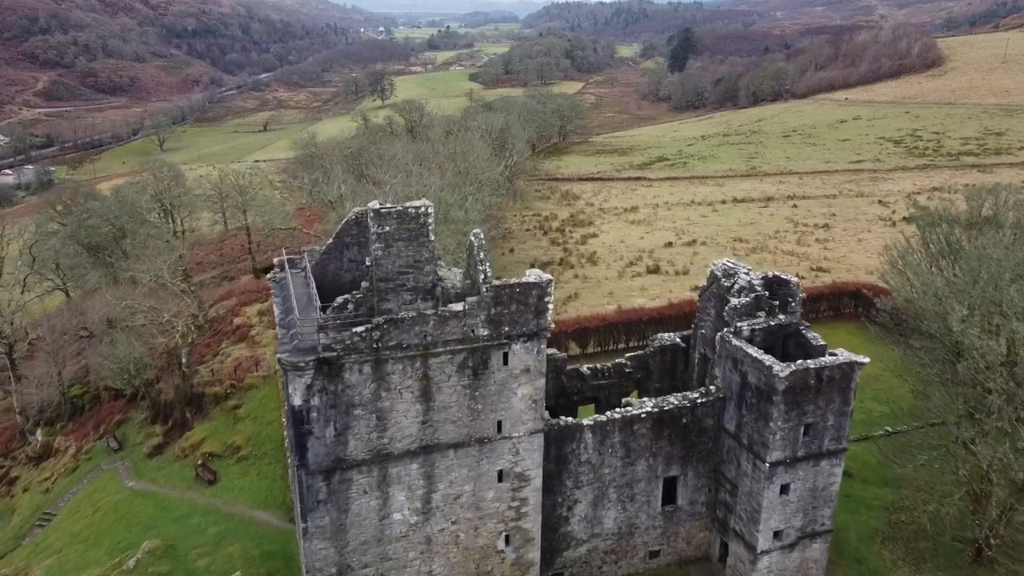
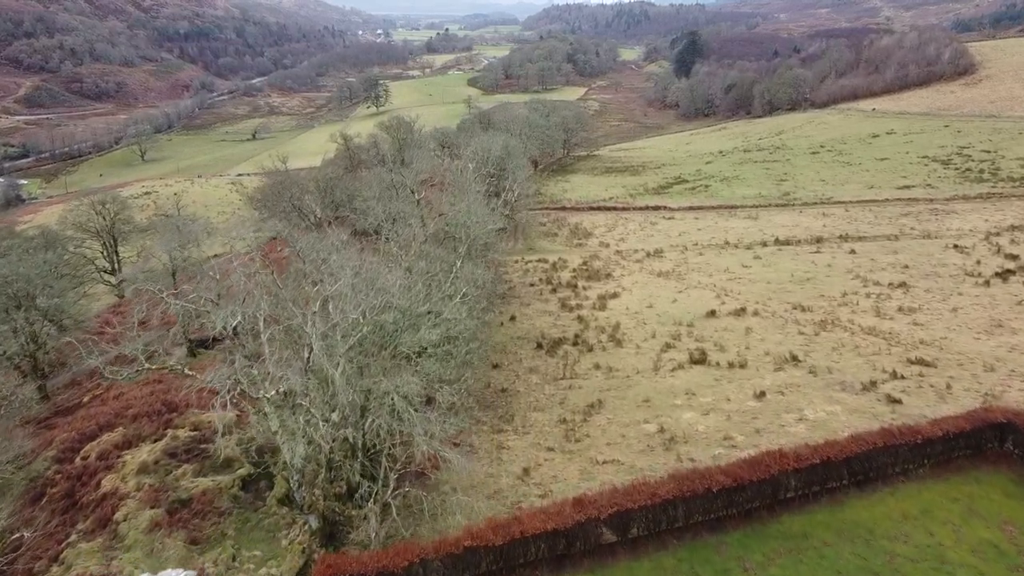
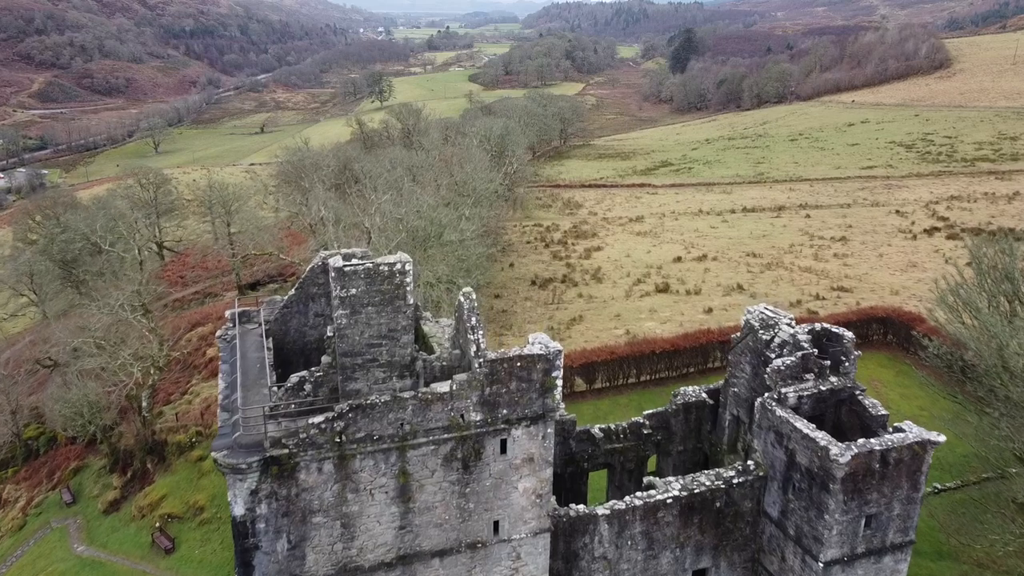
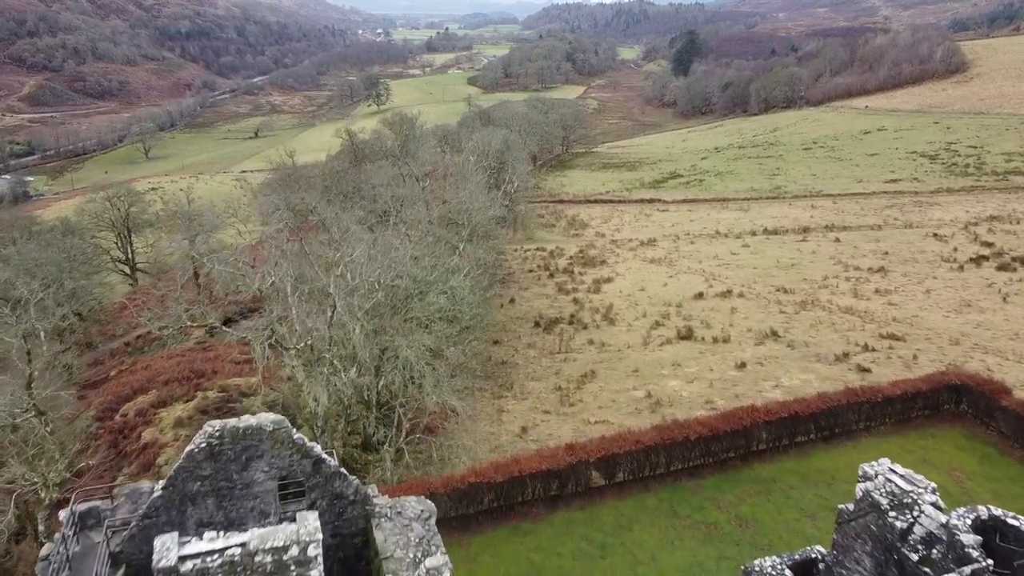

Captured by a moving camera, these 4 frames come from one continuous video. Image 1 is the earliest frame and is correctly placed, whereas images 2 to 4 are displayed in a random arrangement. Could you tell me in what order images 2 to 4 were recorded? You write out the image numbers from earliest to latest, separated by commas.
3, 4, 2
